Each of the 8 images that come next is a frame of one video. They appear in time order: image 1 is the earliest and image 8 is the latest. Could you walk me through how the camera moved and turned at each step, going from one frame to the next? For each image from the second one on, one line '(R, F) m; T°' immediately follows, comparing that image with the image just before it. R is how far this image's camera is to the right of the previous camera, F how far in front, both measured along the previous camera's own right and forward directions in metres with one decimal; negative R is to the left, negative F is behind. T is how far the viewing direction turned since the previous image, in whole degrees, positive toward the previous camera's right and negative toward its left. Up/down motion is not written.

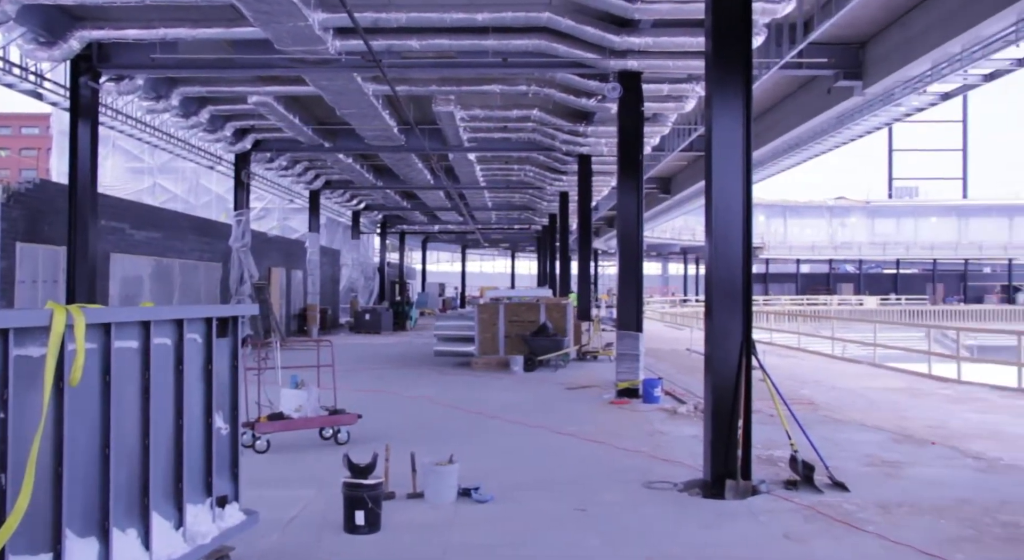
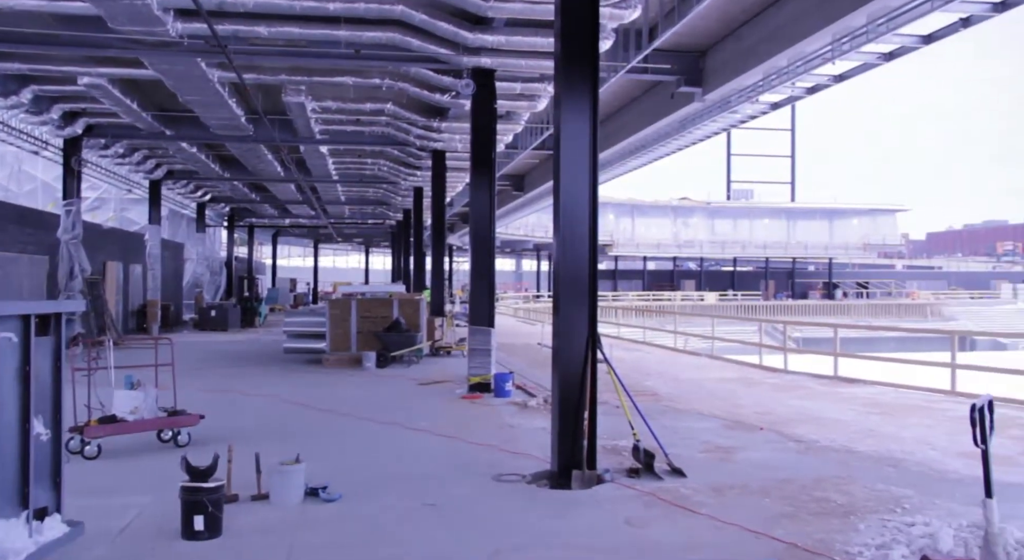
(+0.3, 0.0) m; +9°
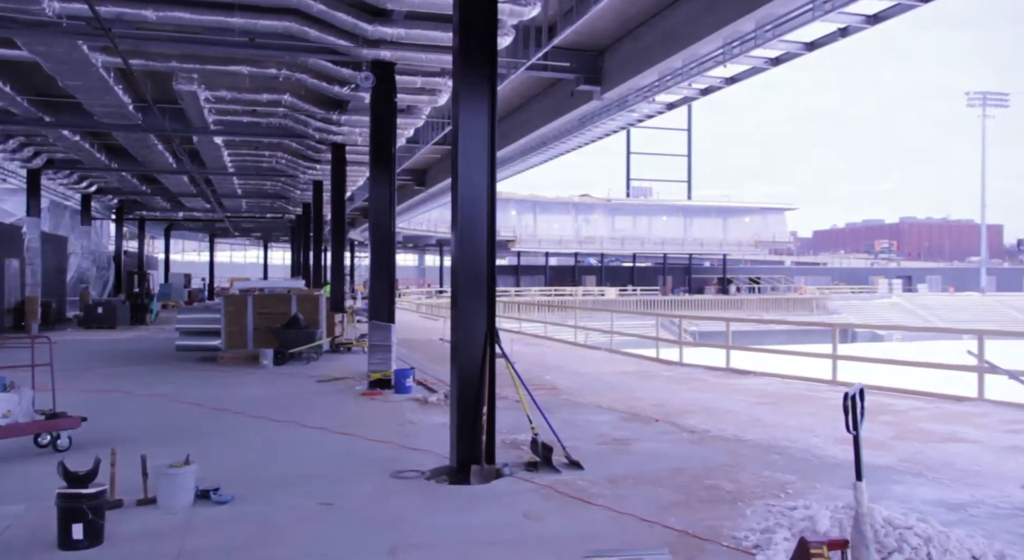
(+0.2, 0.0) m; +6°
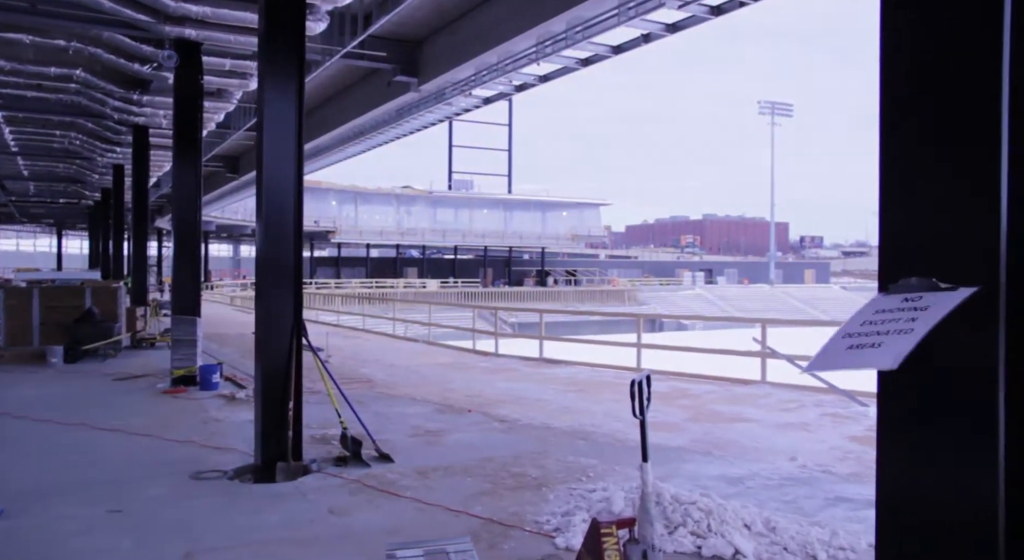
(+0.5, 0.0) m; +11°
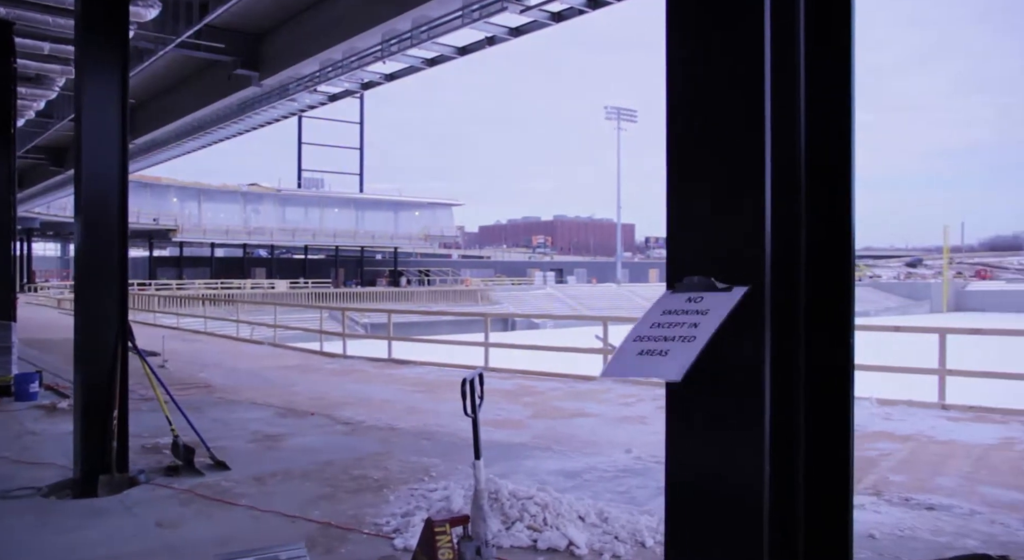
(+0.4, -0.1) m; +9°
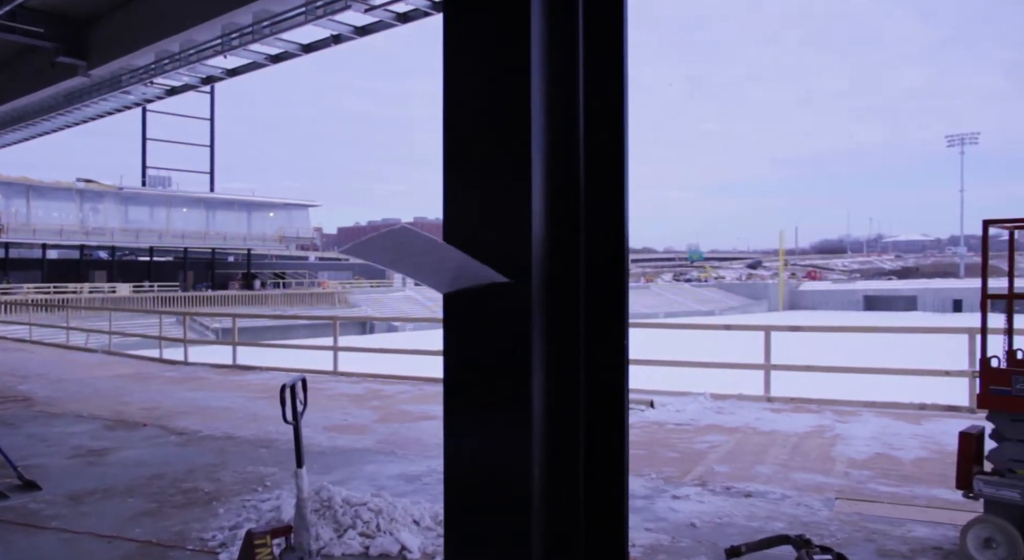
(+0.7, 0.0) m; +7°
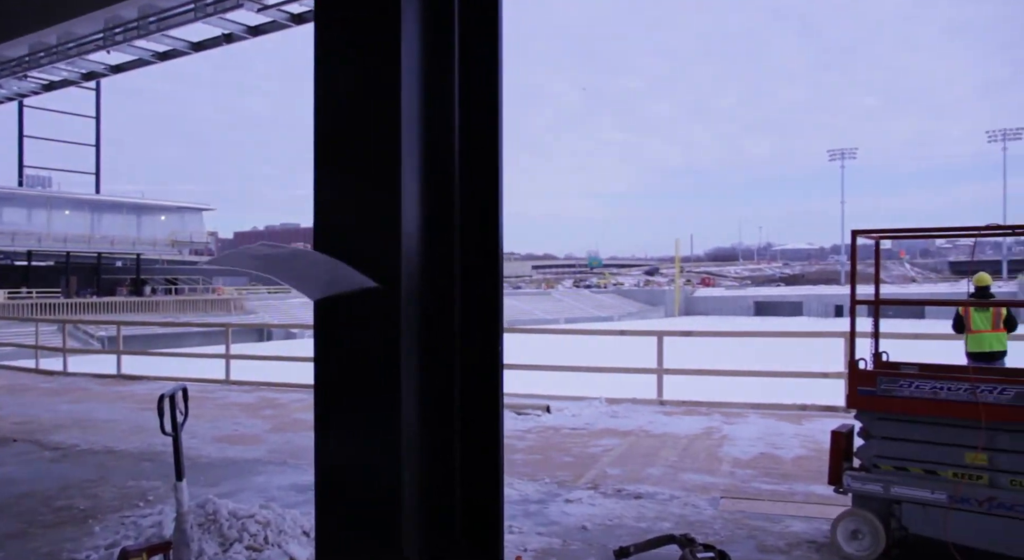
(+0.2, 0.0) m; +6°
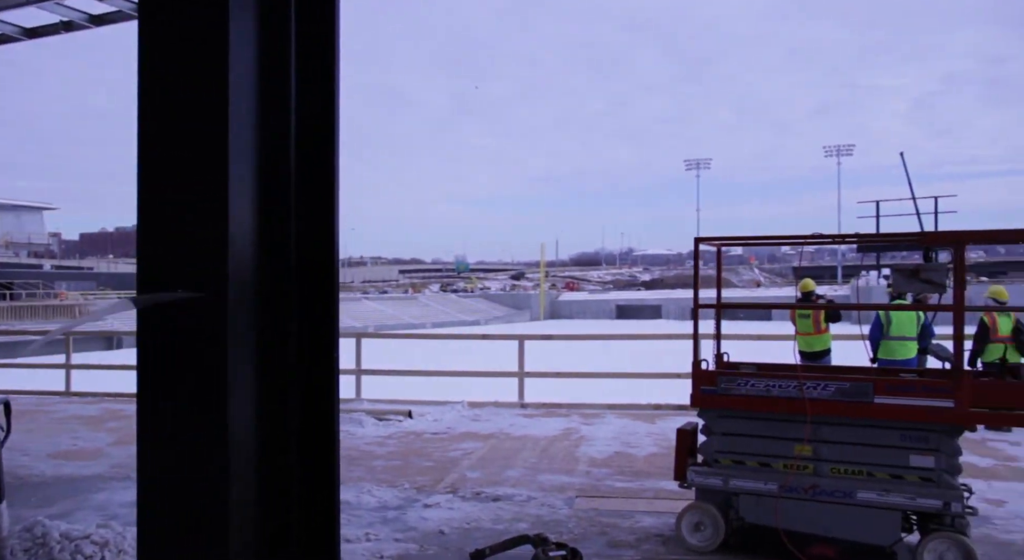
(+0.3, -0.1) m; +8°
